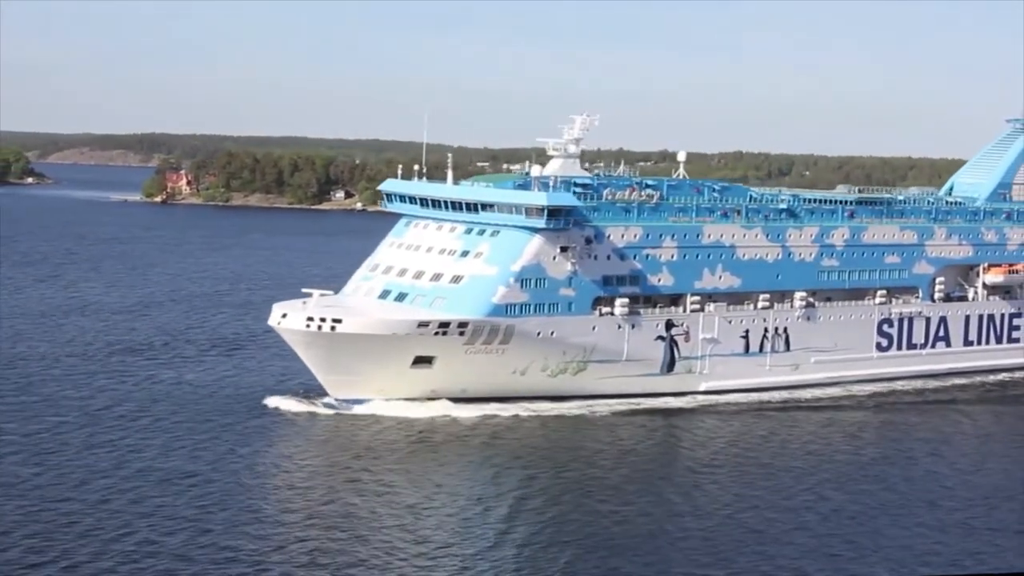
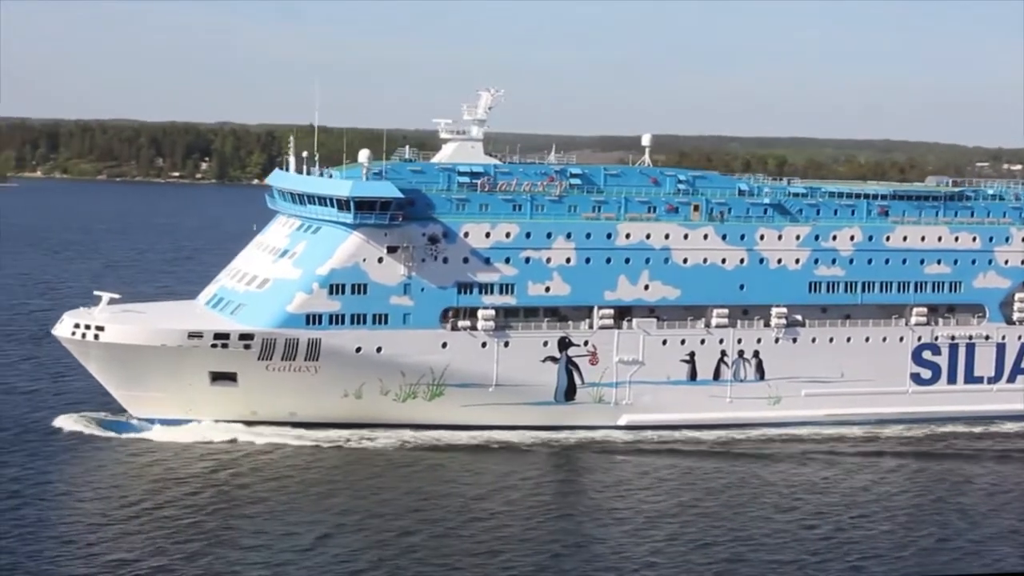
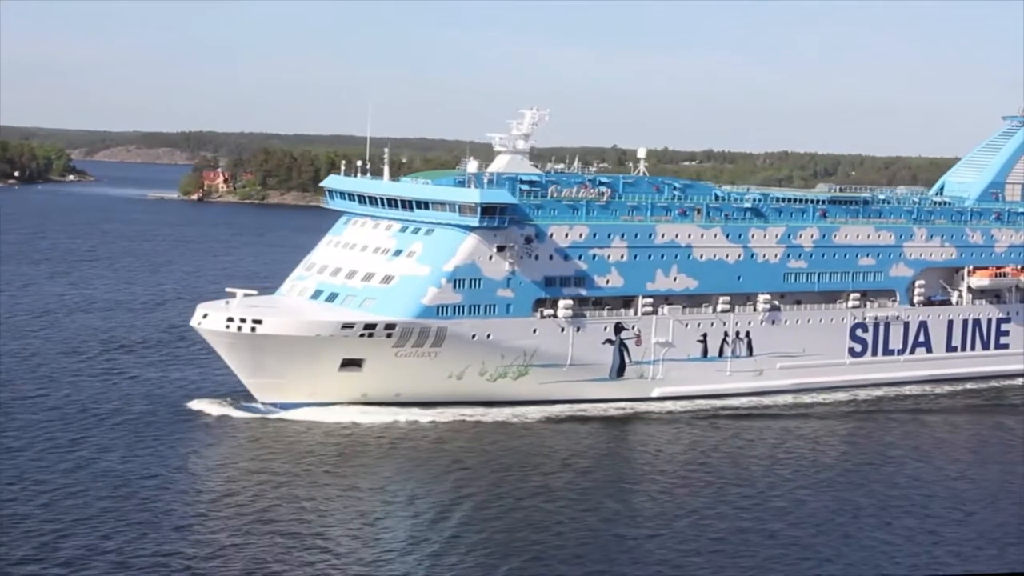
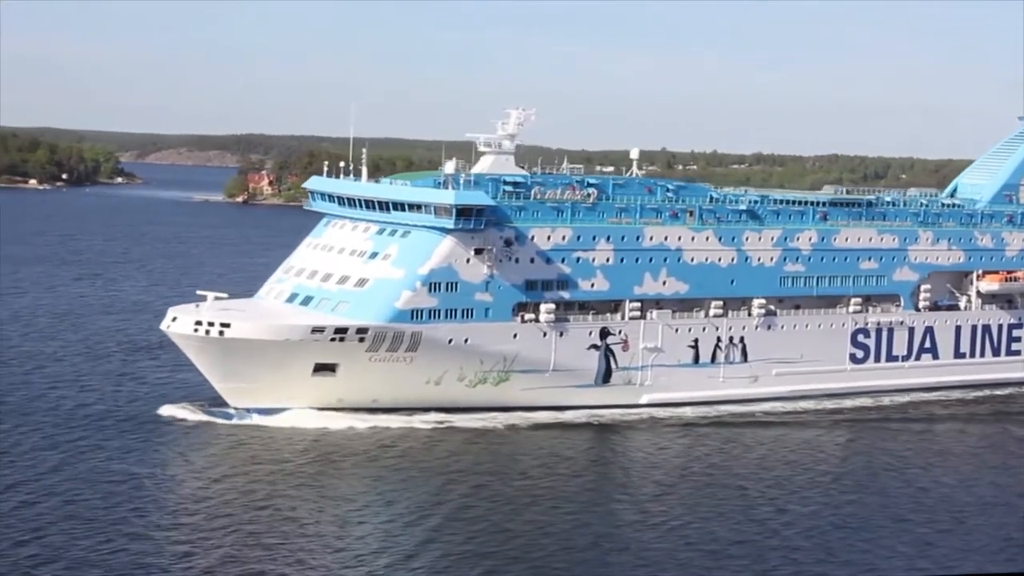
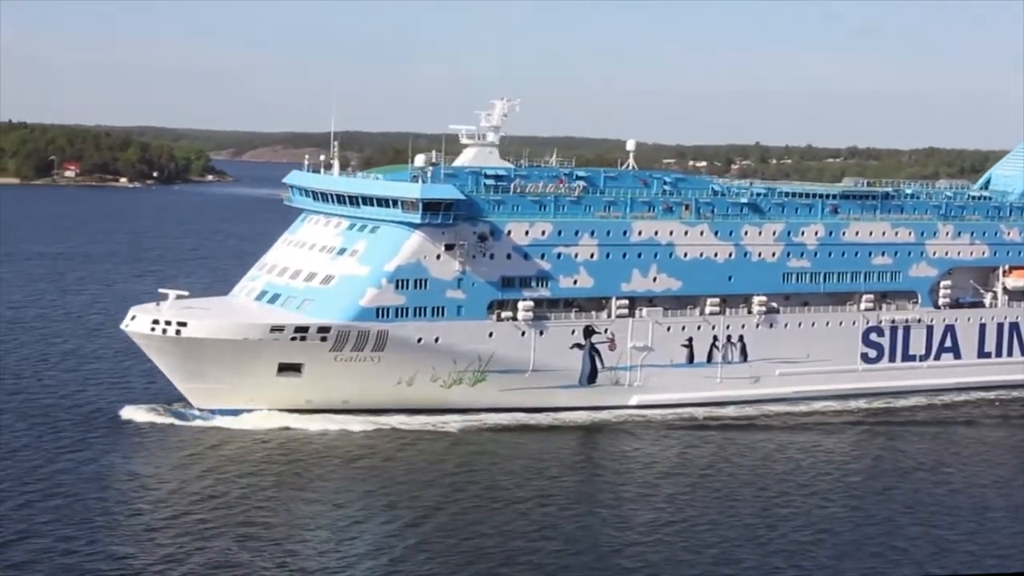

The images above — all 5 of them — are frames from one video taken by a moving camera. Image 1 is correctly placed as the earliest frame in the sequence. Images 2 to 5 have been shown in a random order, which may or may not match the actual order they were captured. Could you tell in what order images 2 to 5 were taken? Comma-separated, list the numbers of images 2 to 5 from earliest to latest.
3, 4, 5, 2
